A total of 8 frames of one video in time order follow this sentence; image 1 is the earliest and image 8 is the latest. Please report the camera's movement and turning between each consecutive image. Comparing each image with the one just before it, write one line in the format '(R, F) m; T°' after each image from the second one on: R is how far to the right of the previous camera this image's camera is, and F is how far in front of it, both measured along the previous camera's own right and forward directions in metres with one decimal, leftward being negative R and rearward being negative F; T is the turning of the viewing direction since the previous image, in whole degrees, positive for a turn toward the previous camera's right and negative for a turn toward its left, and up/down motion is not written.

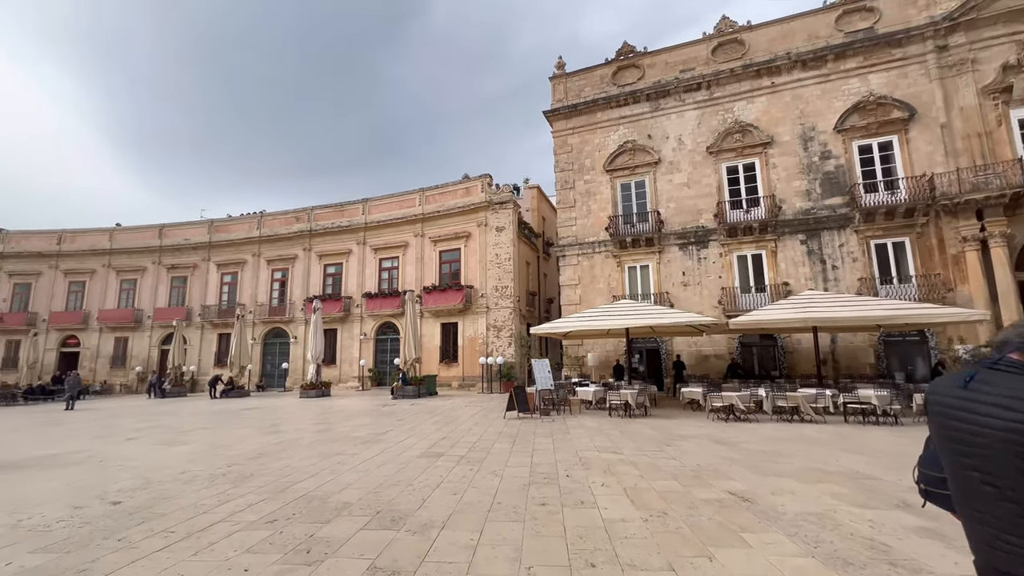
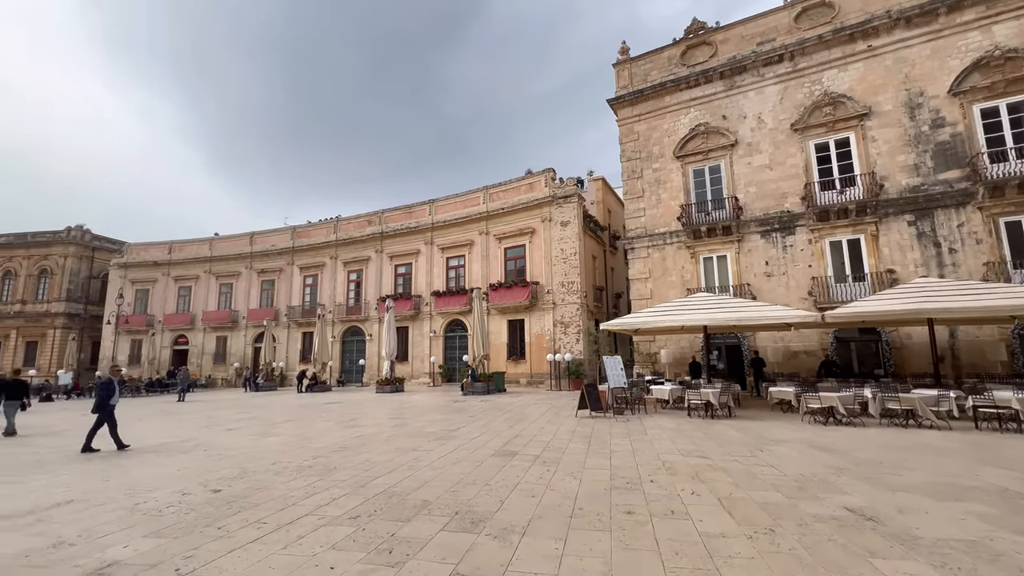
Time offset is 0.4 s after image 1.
(-0.1, +0.2) m; -8°
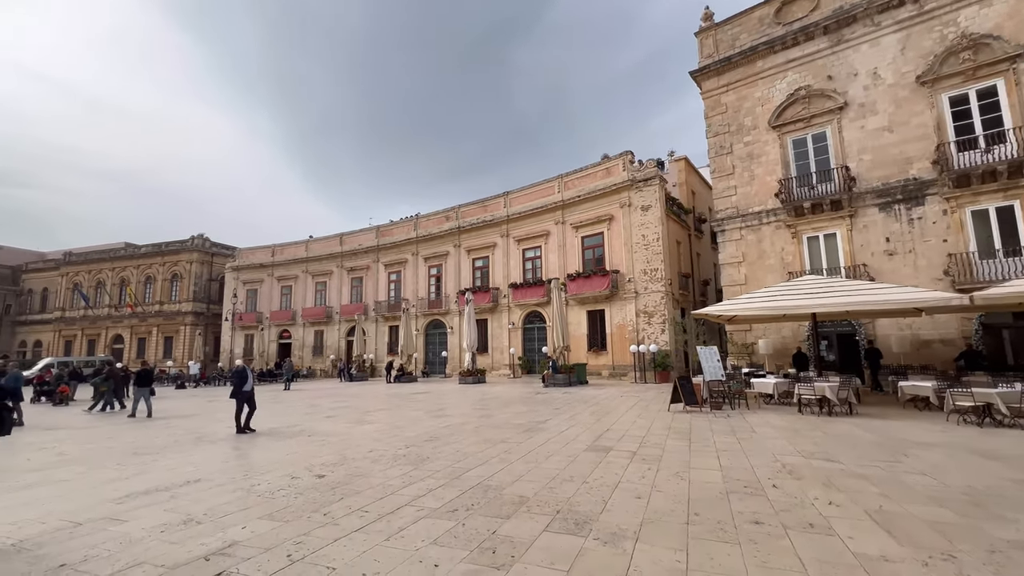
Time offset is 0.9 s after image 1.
(-0.2, +0.3) m; -9°
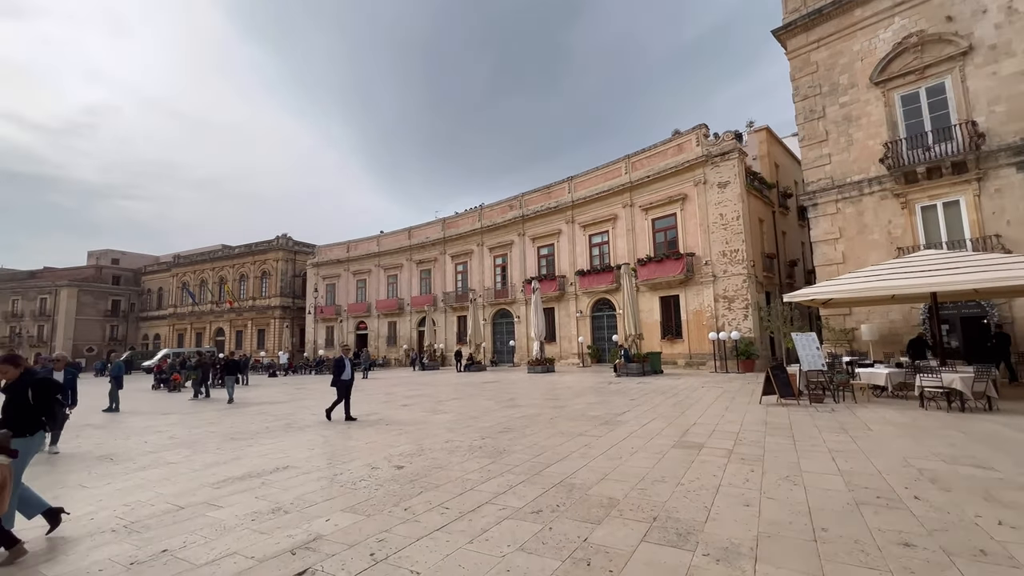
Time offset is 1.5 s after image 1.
(-0.2, +0.3) m; -8°
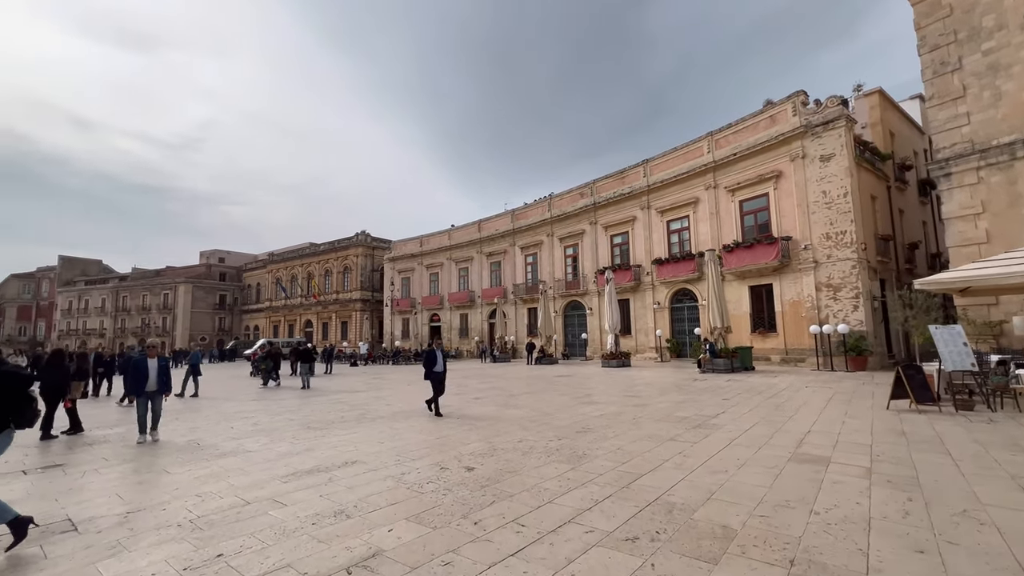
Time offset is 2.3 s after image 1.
(-0.1, +0.6) m; -9°
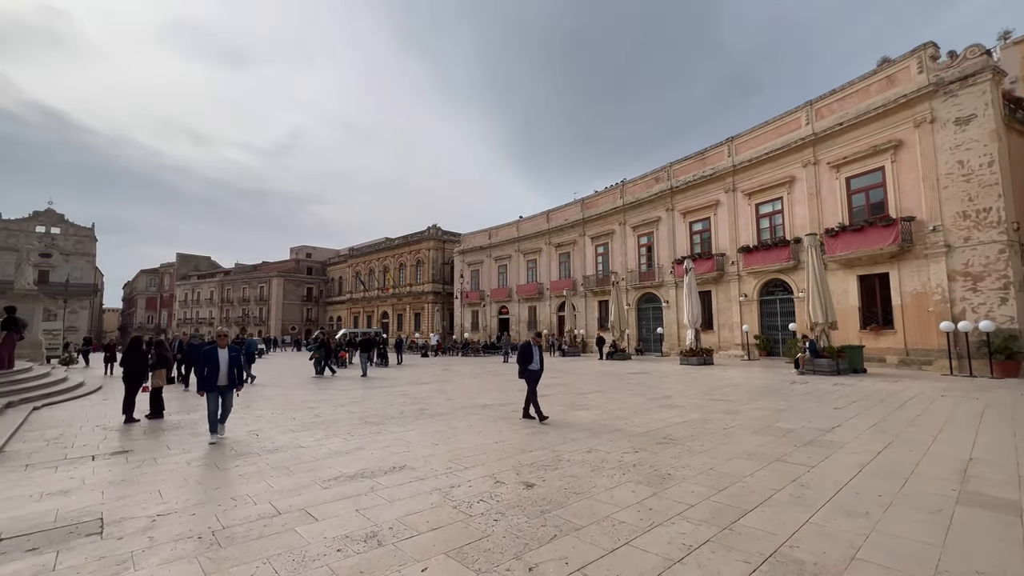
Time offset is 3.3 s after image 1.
(0.0, +0.7) m; -9°
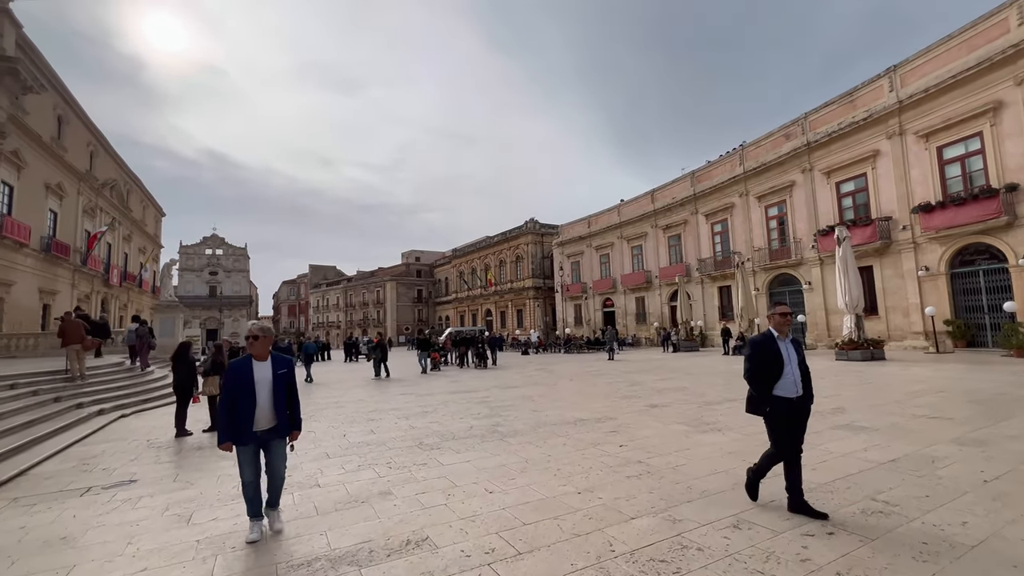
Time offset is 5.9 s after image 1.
(+0.2, +1.9) m; -13°
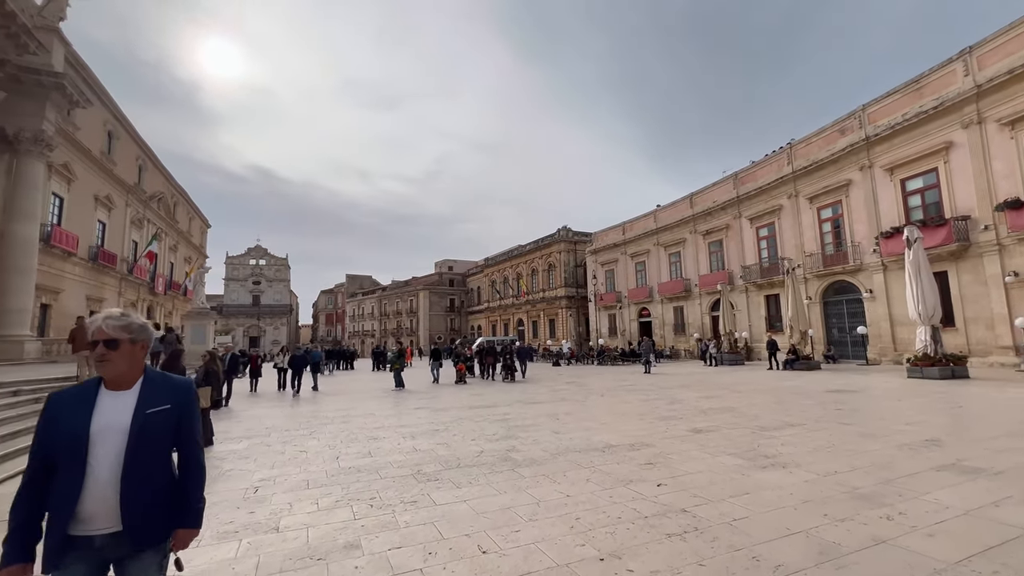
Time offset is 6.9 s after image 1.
(+0.2, +0.9) m; -4°
